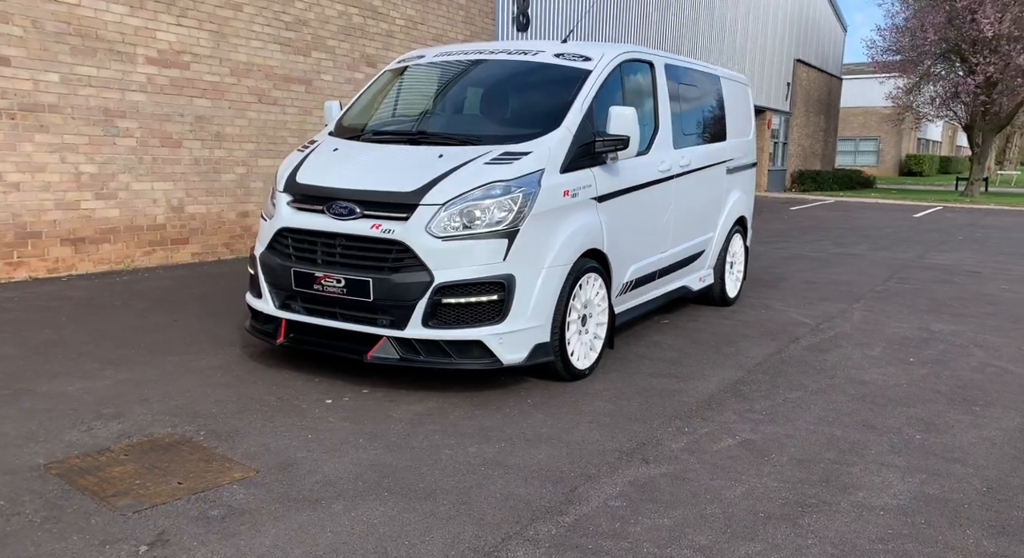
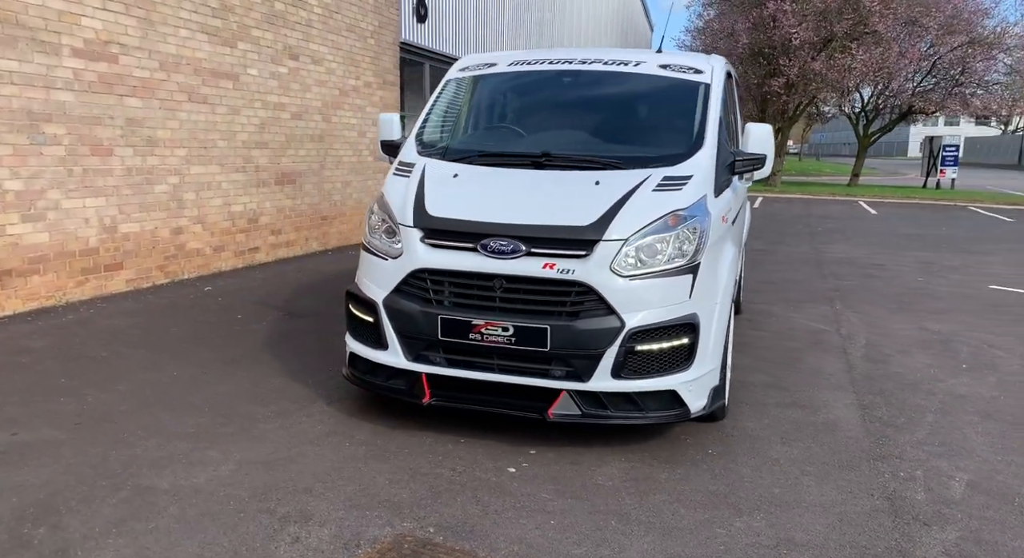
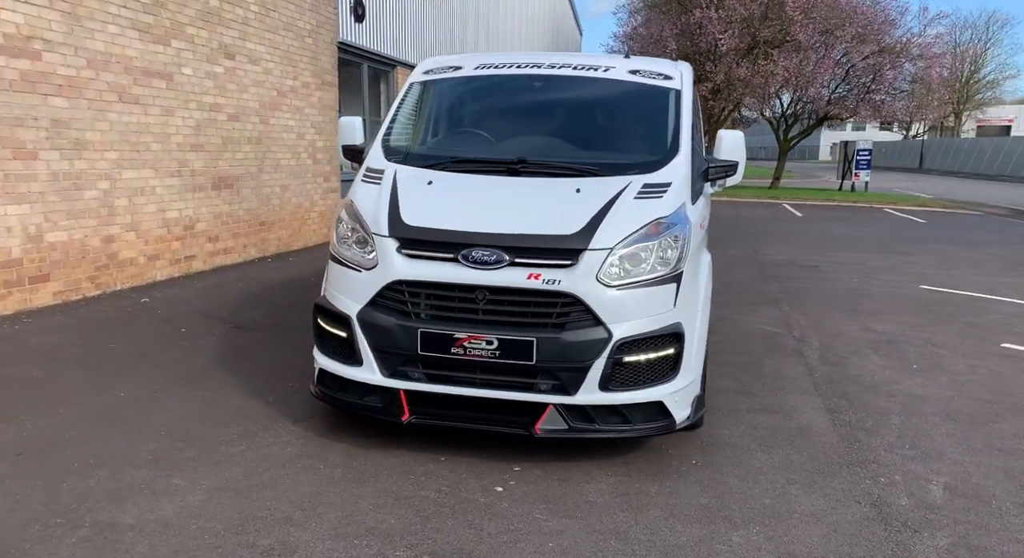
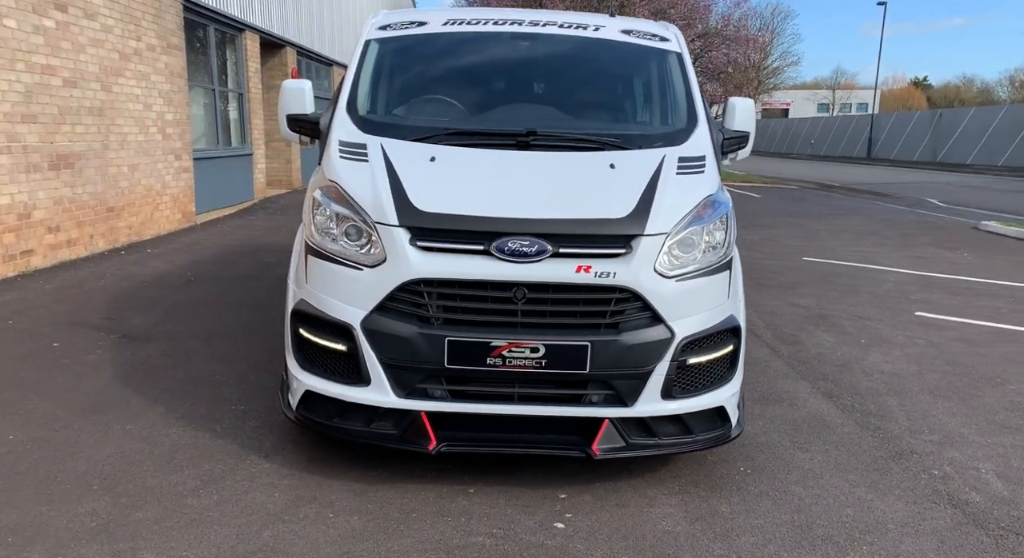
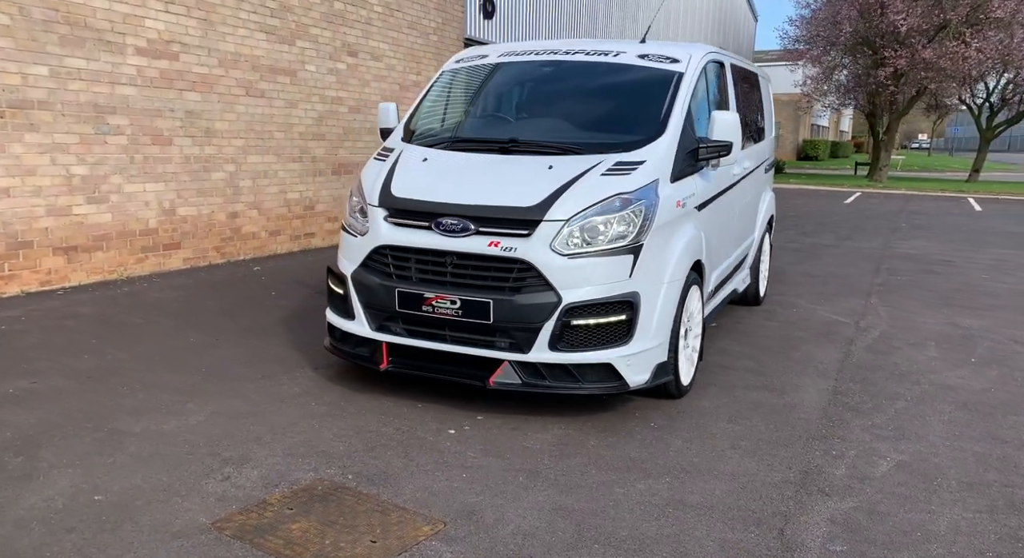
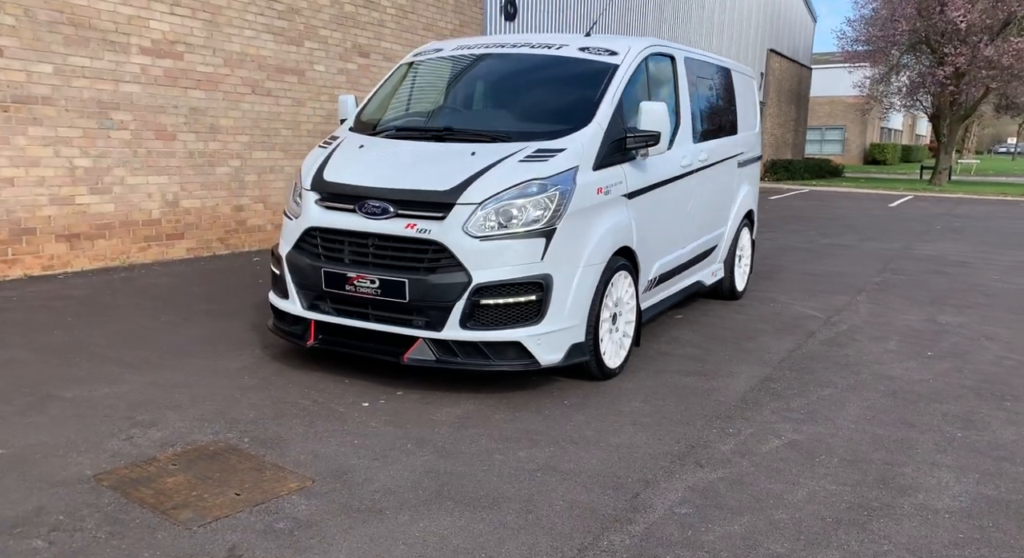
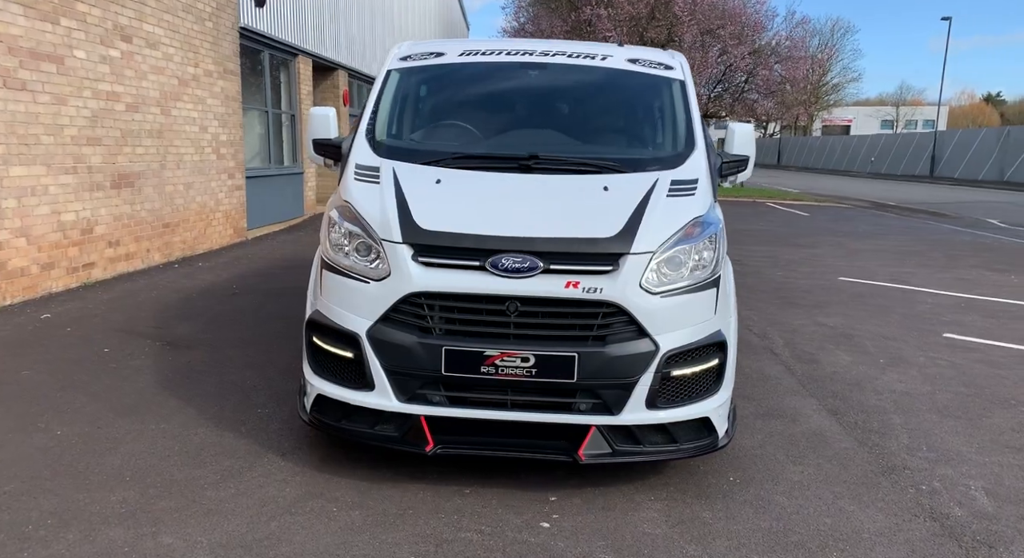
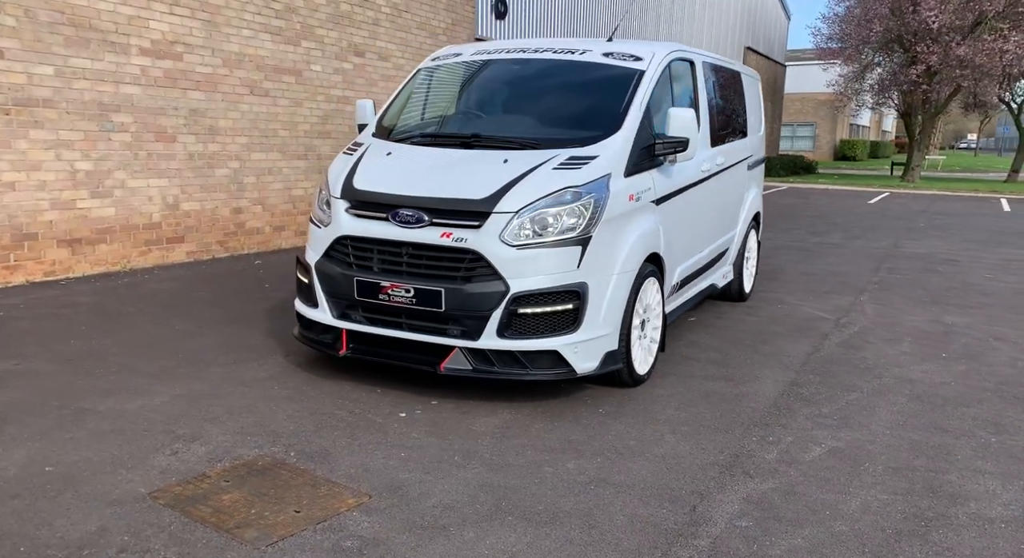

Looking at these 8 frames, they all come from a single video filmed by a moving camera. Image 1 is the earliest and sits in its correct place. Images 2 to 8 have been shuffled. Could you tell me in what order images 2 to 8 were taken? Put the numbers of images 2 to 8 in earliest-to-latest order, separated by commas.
6, 8, 5, 2, 3, 7, 4
